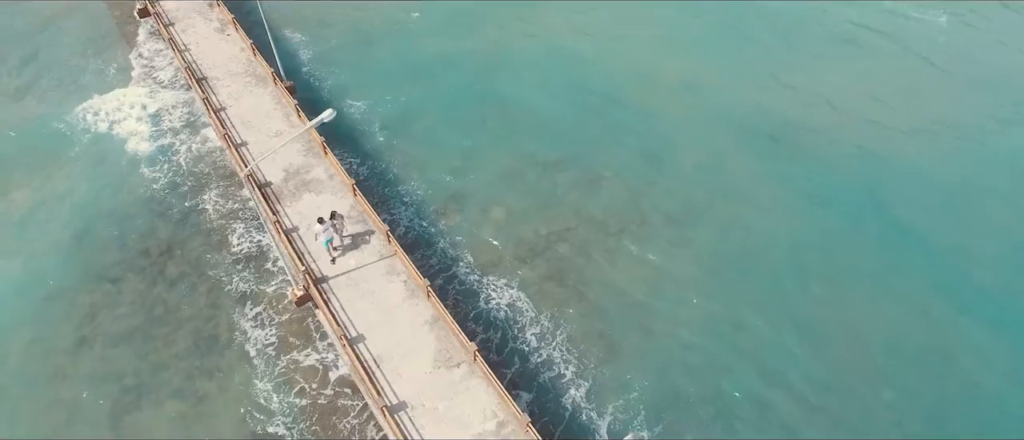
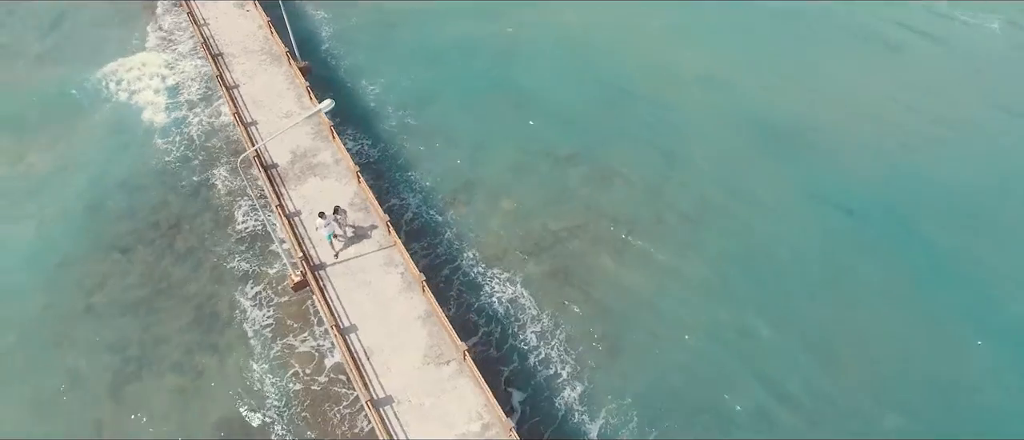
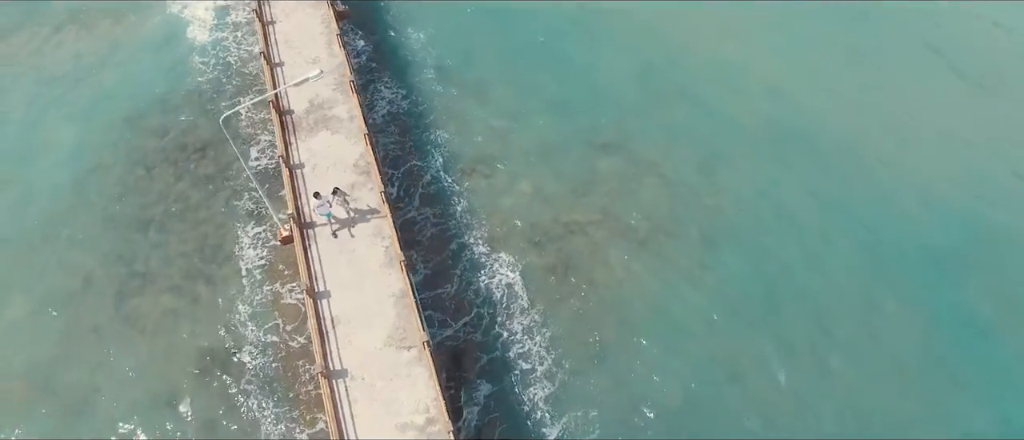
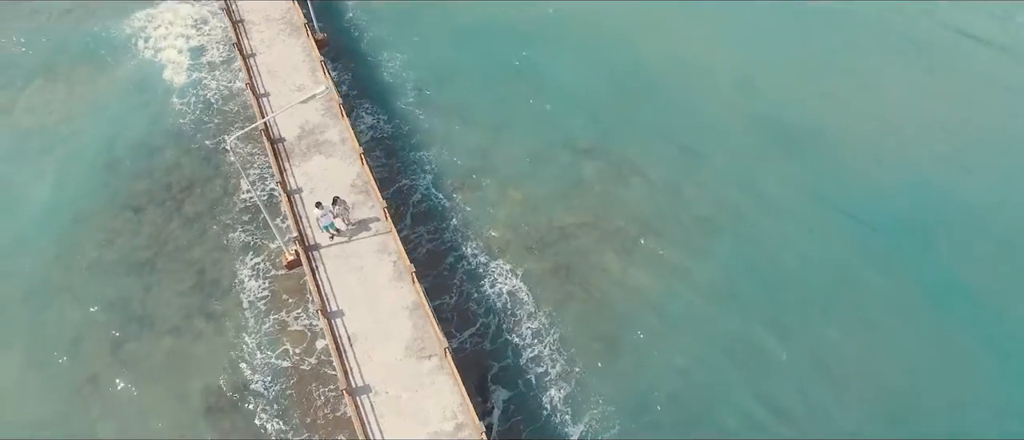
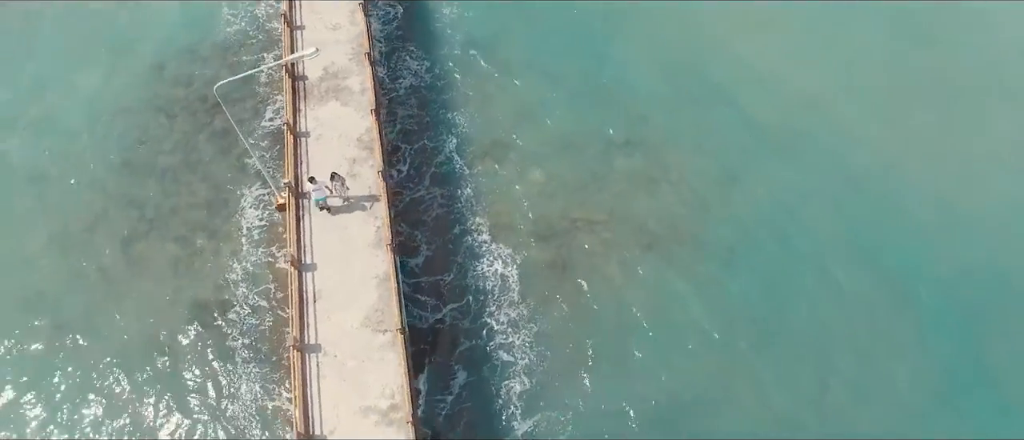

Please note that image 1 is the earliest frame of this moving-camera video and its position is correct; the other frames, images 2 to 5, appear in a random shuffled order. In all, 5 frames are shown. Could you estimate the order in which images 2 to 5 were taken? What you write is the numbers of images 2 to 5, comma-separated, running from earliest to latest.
2, 4, 3, 5
